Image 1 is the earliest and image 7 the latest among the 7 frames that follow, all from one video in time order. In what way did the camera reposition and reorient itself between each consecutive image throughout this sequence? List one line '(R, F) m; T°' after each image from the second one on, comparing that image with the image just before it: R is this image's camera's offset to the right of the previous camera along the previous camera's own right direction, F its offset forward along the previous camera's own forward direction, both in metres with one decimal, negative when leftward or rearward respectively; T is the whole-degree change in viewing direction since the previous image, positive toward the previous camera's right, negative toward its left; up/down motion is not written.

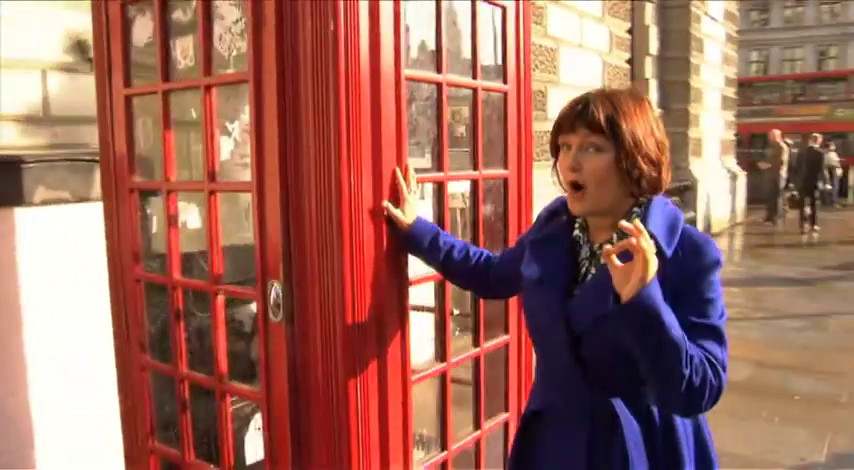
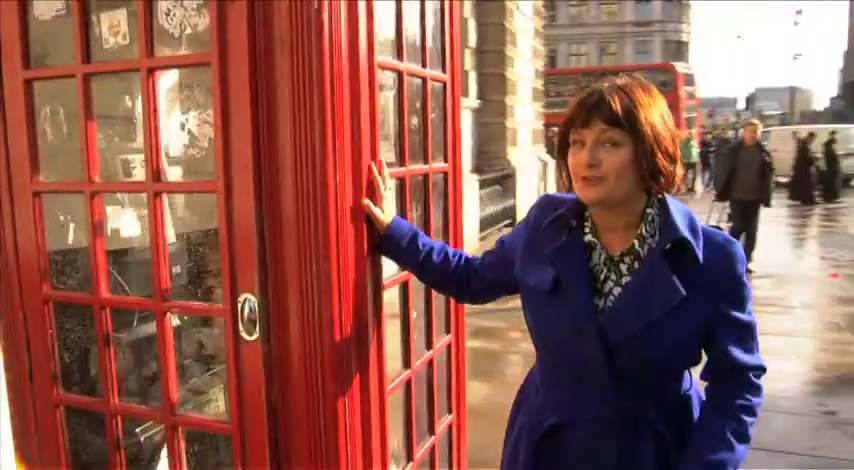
(-0.5, +0.2) m; +14°
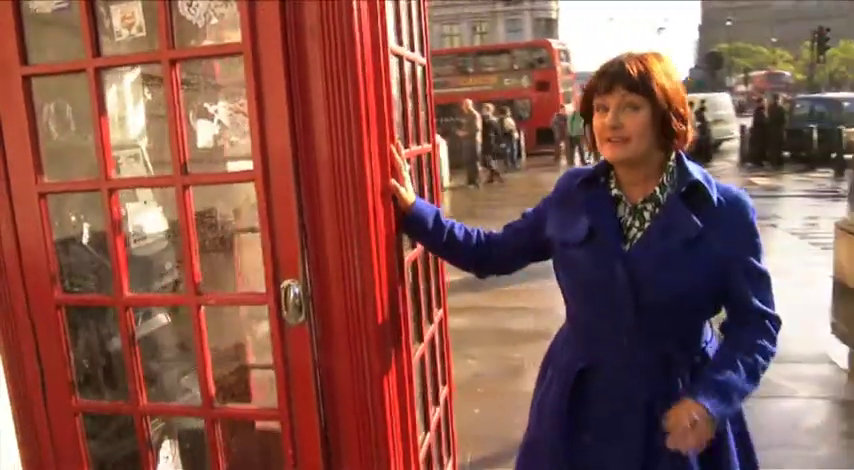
(-0.4, 0.0) m; +8°
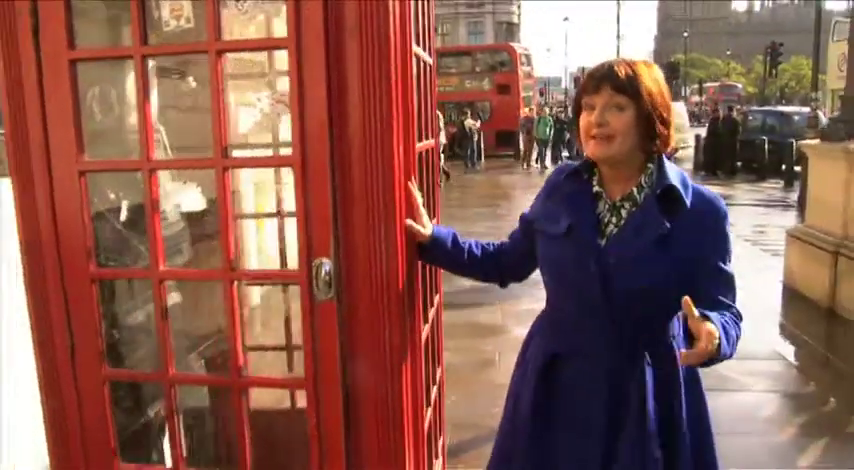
(-0.2, -0.2) m; +3°
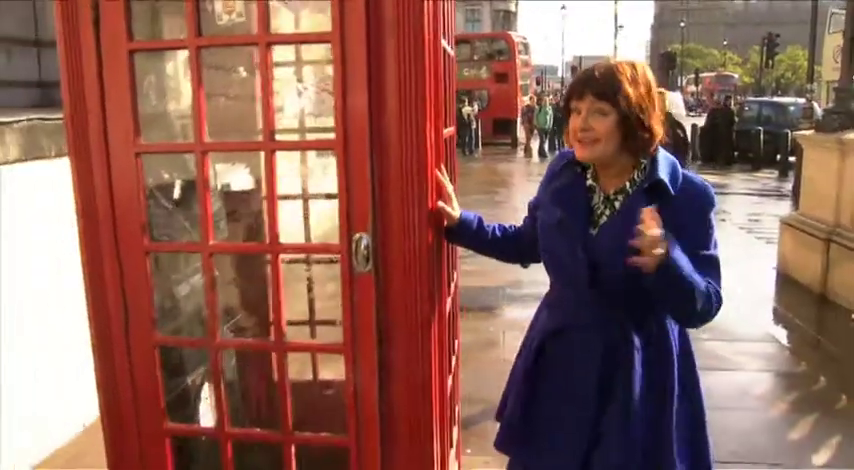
(-0.1, -0.2) m; 0°
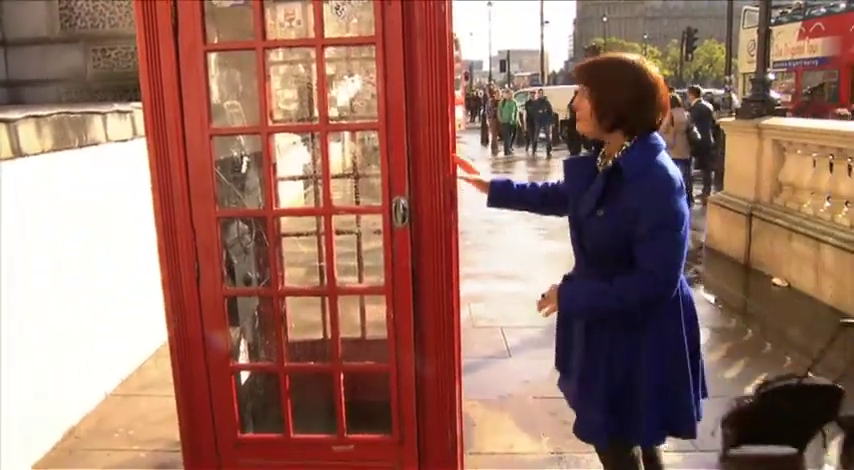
(-0.3, -0.6) m; +5°
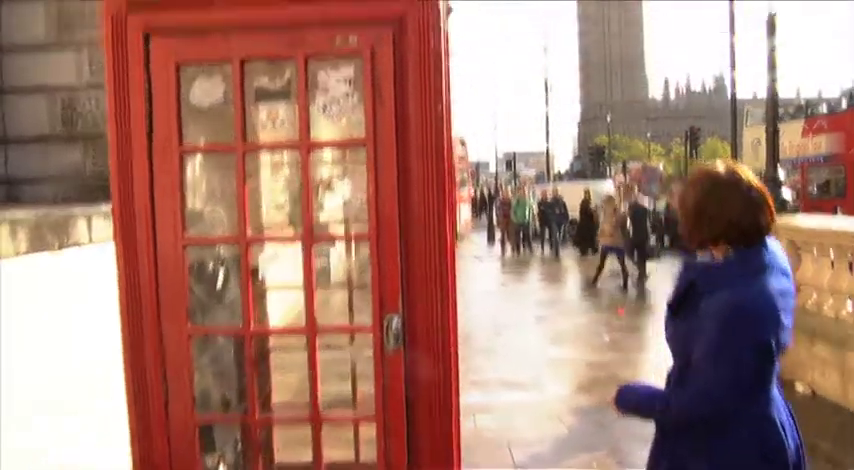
(0.0, +0.3) m; -1°
